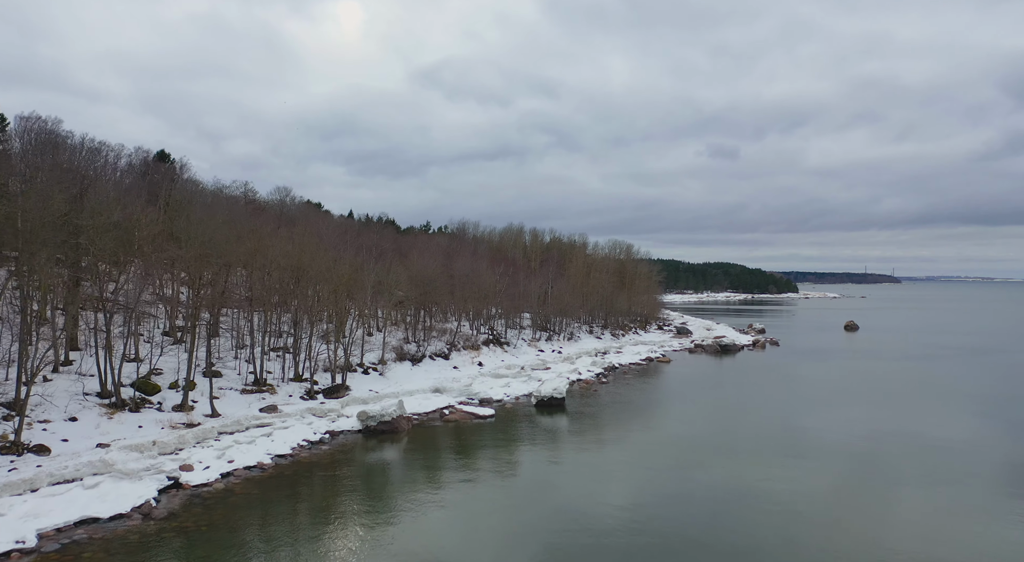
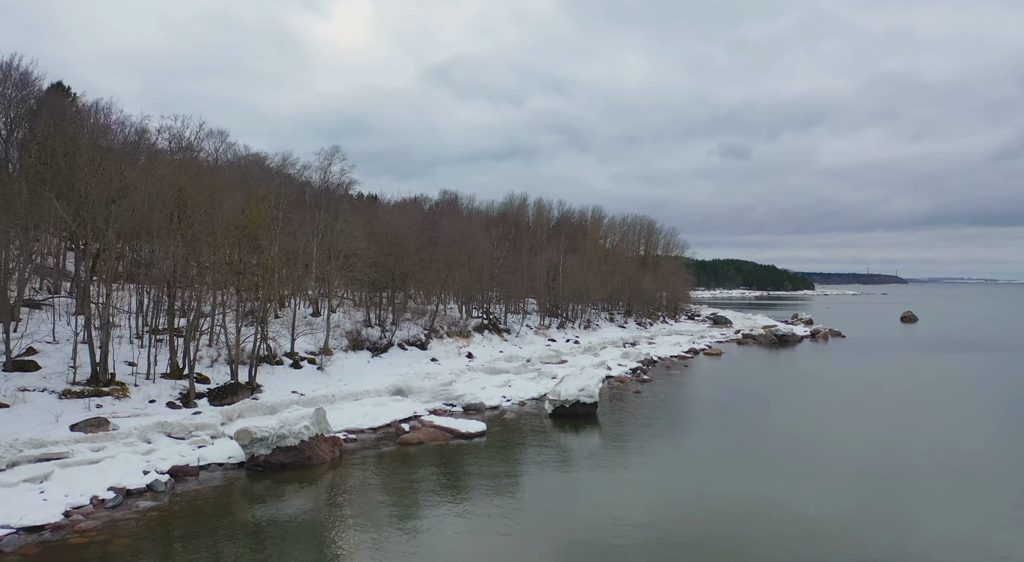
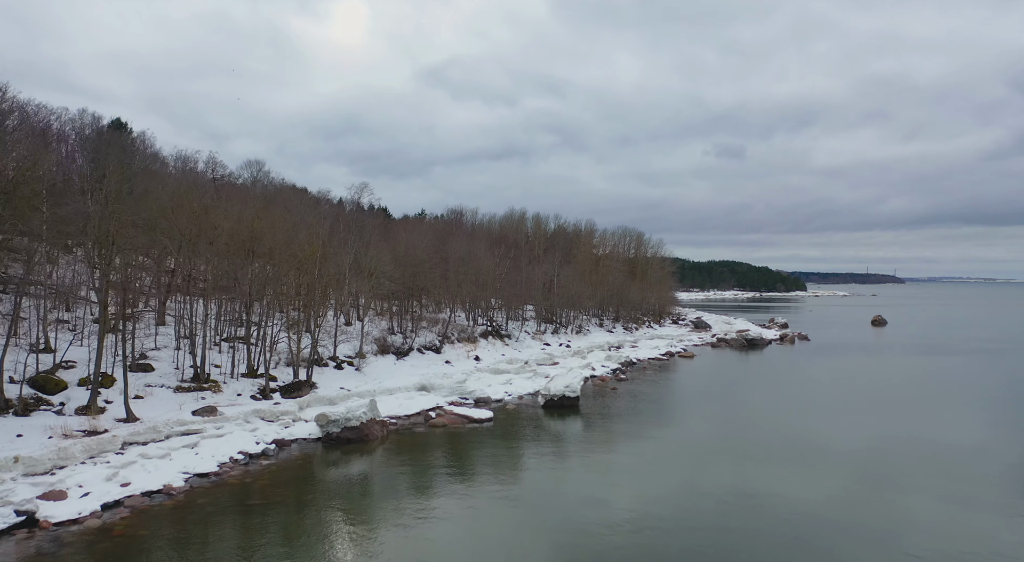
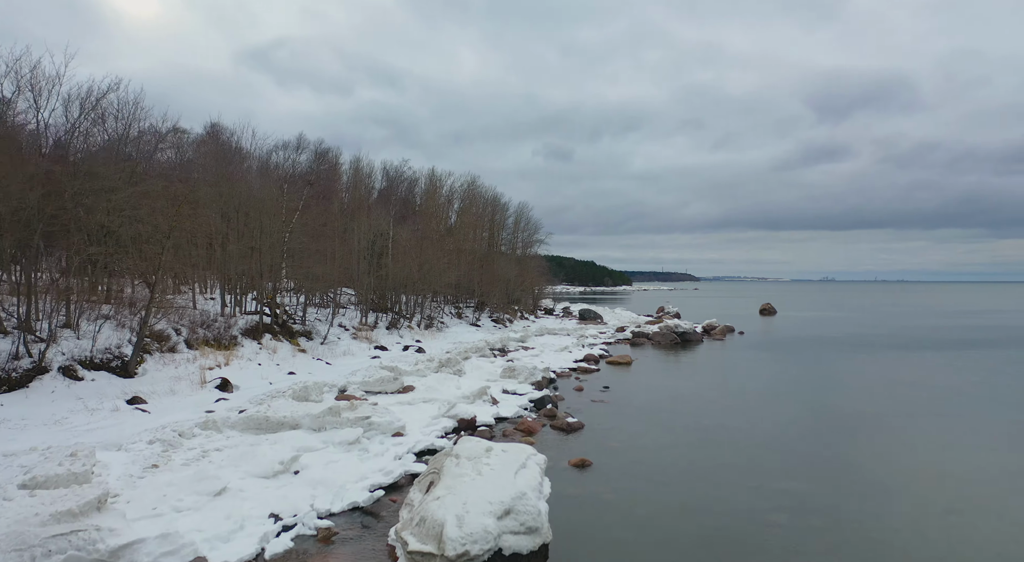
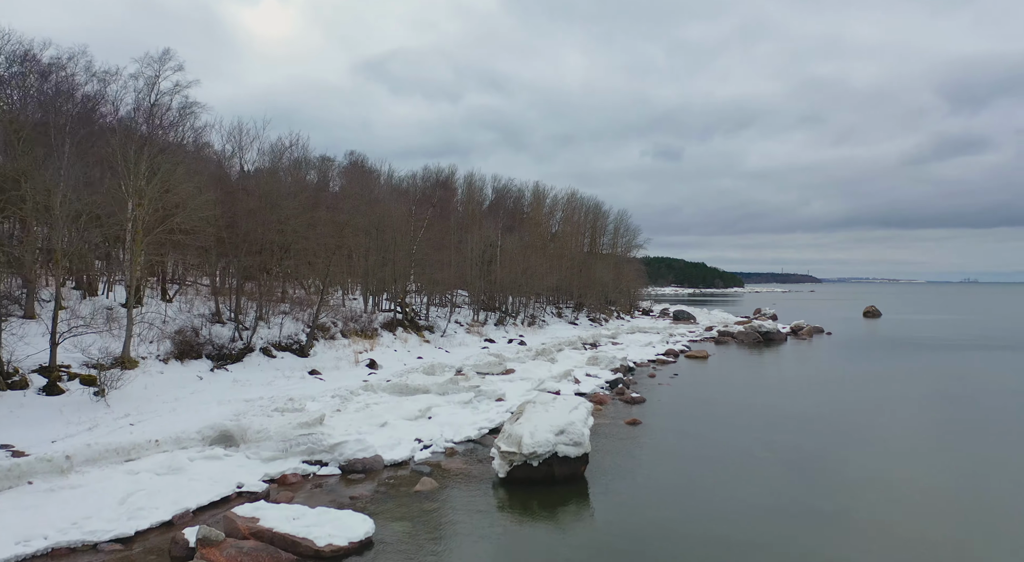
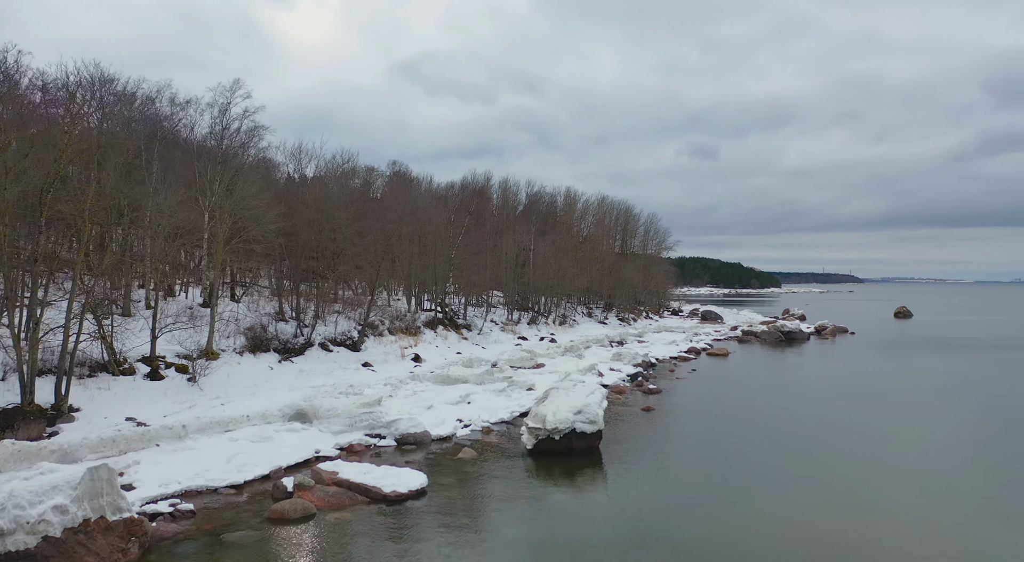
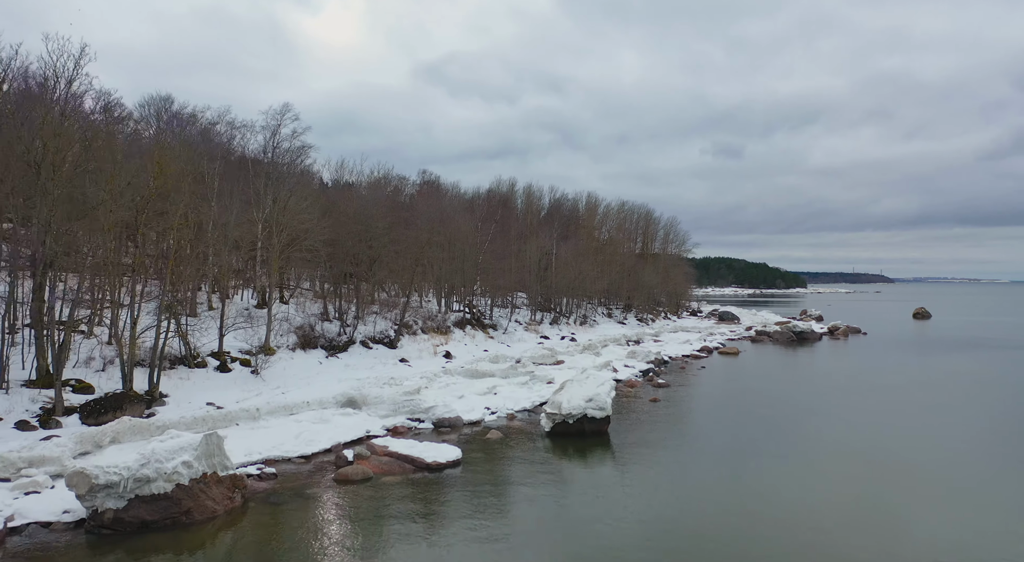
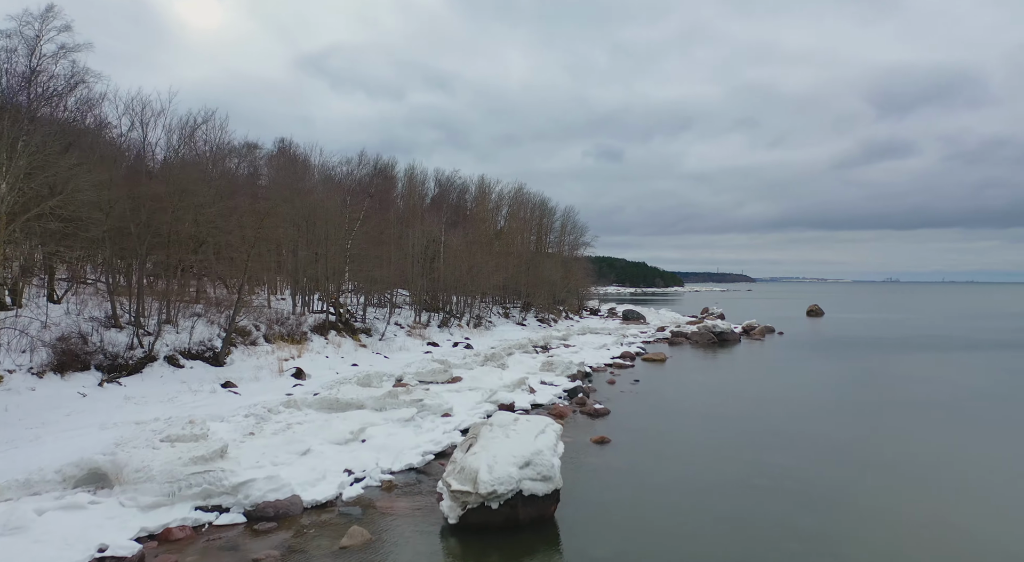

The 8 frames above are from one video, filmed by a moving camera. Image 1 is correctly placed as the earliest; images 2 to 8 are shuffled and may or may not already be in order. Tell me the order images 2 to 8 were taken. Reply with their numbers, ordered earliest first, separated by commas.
3, 2, 7, 6, 5, 8, 4
